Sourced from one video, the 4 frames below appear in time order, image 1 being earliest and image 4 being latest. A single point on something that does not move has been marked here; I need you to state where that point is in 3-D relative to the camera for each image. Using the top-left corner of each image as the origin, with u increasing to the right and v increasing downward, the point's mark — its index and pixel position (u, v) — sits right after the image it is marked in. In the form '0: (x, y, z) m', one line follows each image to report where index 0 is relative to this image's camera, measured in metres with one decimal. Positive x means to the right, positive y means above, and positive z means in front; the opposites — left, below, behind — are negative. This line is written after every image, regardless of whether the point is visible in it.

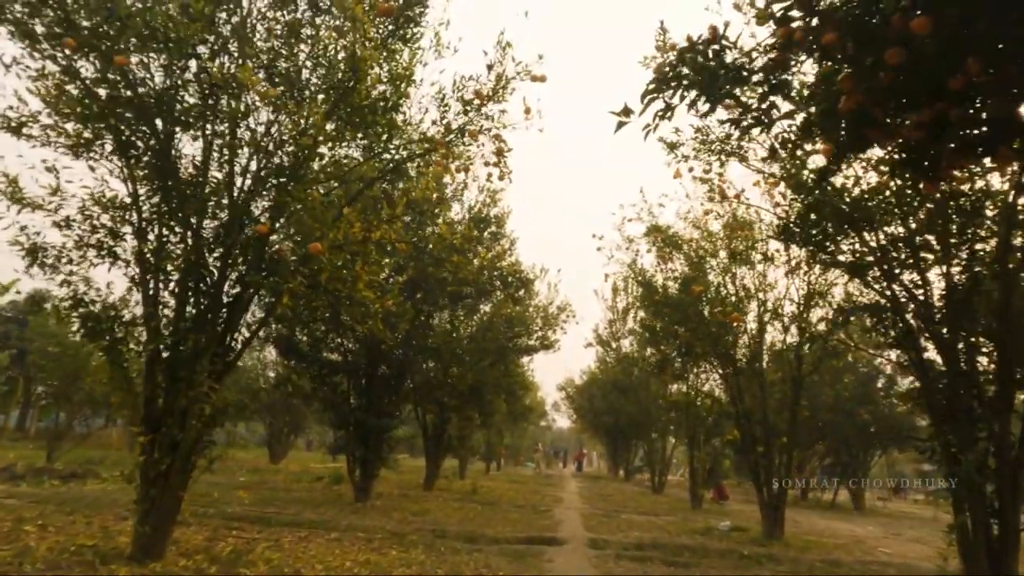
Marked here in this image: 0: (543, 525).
0: (+0.8, -6.3, +18.0) m
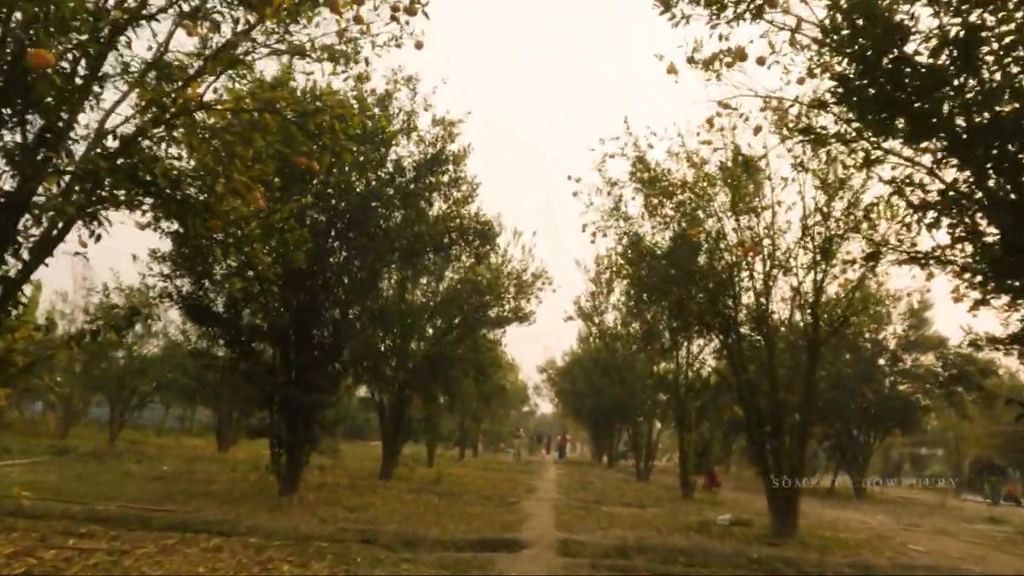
0: (-0.2, -5.1, +14.8) m
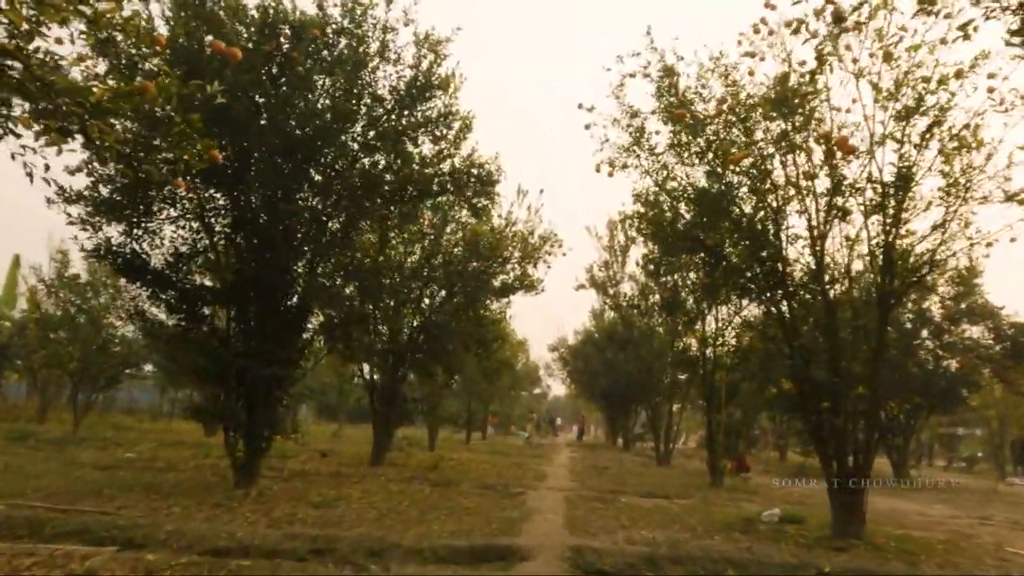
0: (-0.2, -4.1, +12.1) m
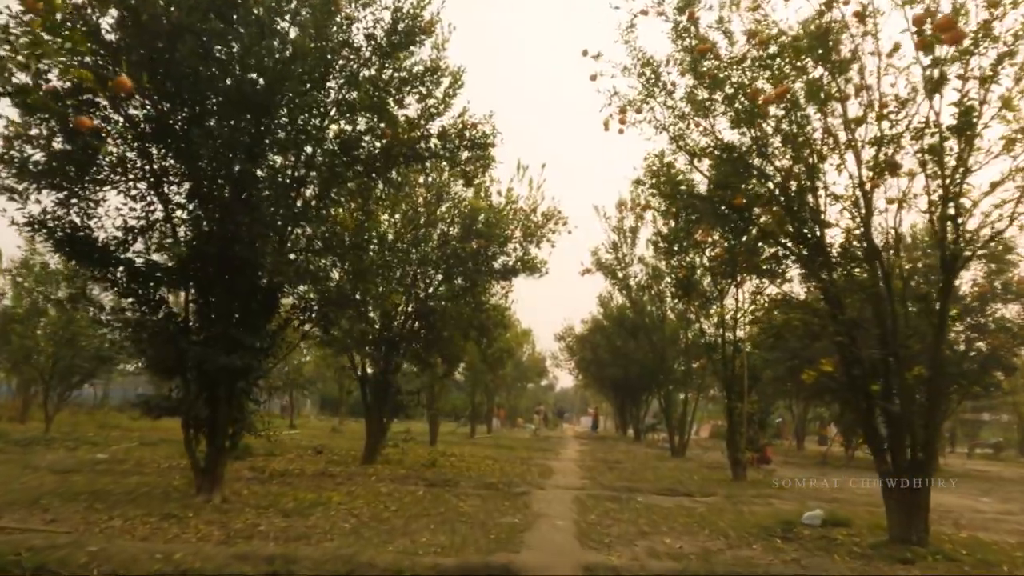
0: (-0.1, -3.7, +10.4) m
